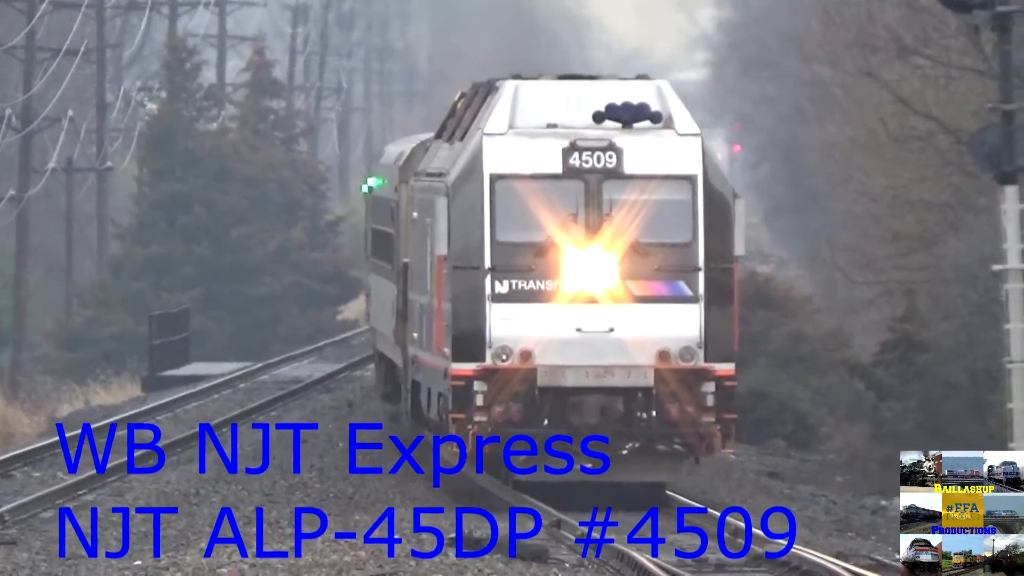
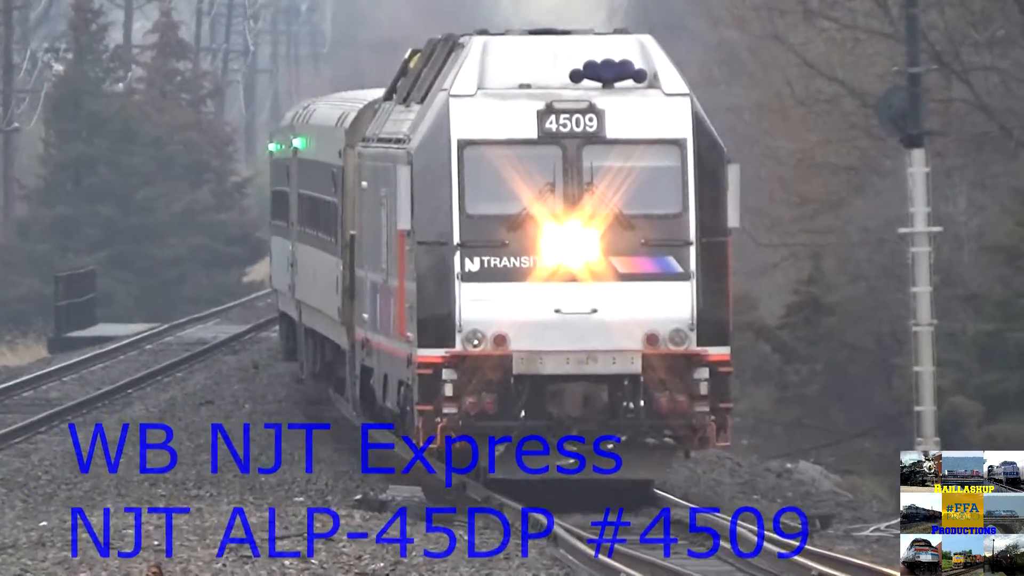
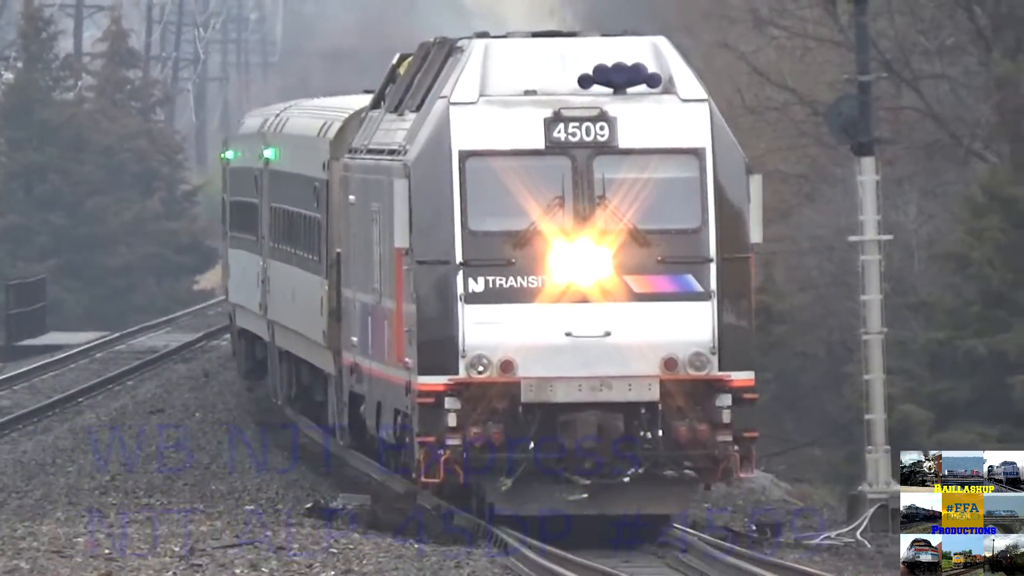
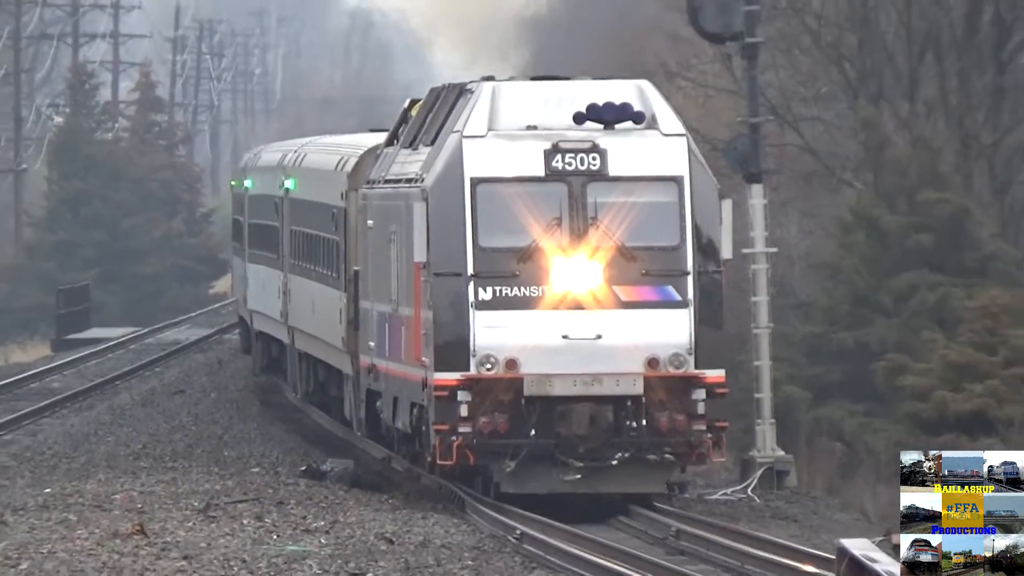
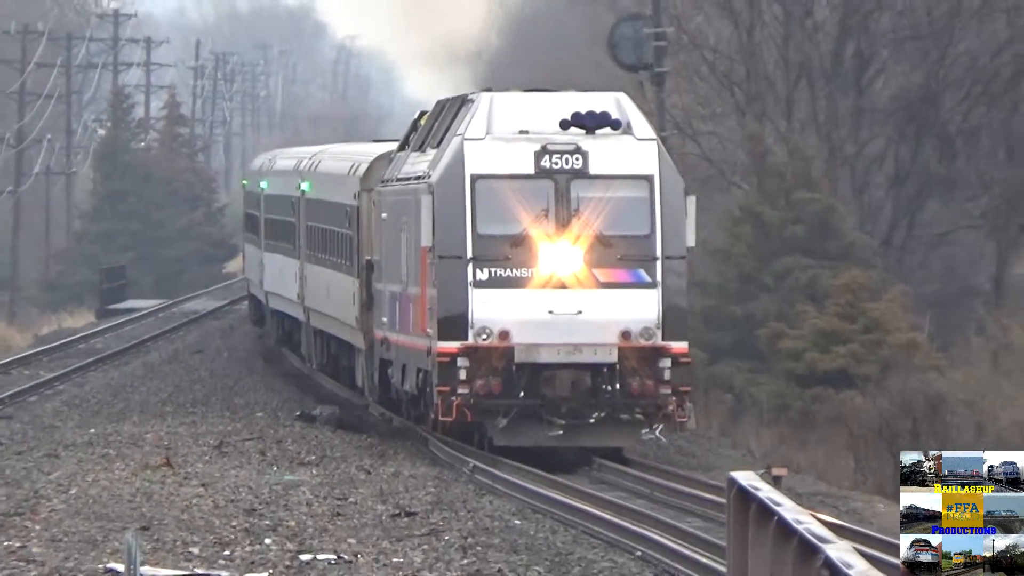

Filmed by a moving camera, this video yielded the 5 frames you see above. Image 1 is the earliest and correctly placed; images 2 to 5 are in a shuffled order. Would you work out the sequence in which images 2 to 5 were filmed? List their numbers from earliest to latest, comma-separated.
2, 3, 4, 5
